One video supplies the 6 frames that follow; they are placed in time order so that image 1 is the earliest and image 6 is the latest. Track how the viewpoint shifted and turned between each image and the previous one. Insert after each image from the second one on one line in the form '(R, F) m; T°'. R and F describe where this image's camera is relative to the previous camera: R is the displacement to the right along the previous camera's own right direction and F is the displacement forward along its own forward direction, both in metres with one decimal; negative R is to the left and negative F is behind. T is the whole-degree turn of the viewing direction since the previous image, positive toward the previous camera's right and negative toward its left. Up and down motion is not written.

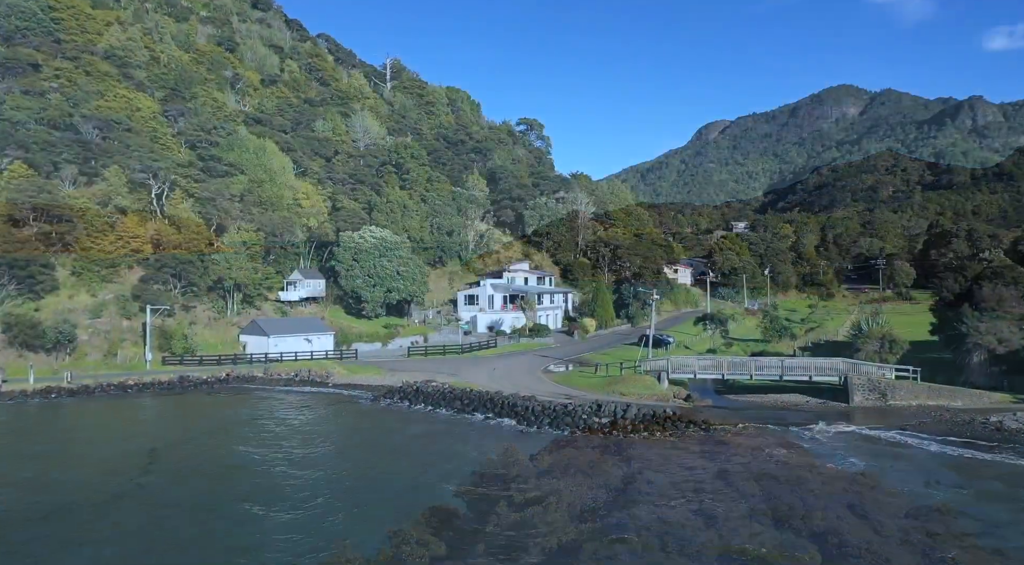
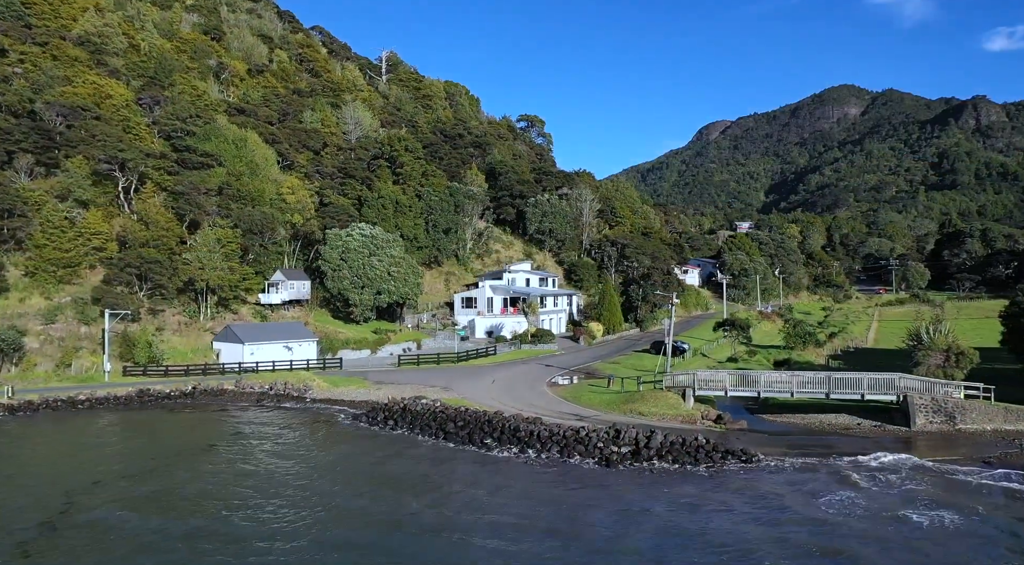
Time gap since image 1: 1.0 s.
(-0.1, +5.9) m; 0°
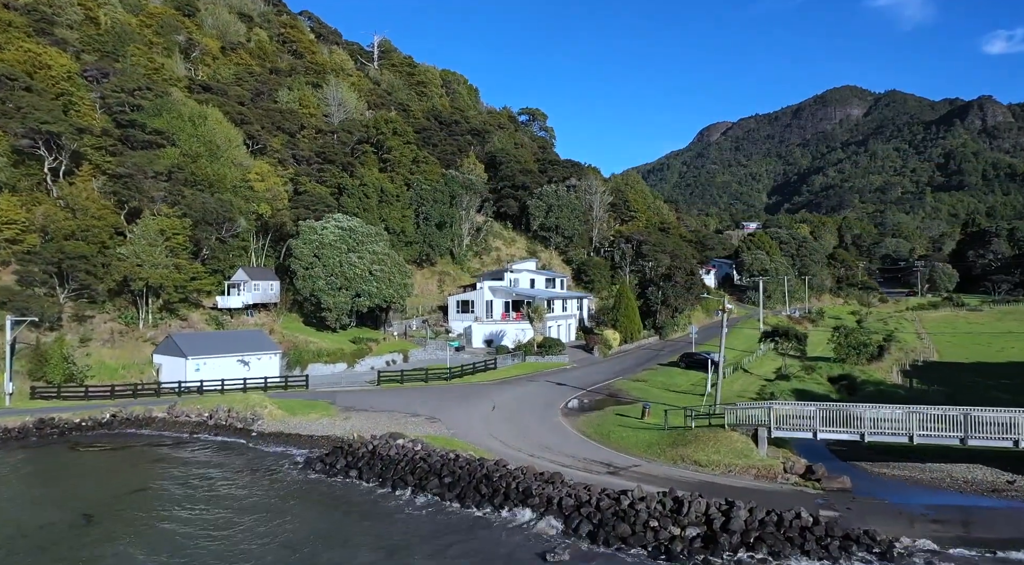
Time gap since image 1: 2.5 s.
(-0.3, +10.3) m; 0°
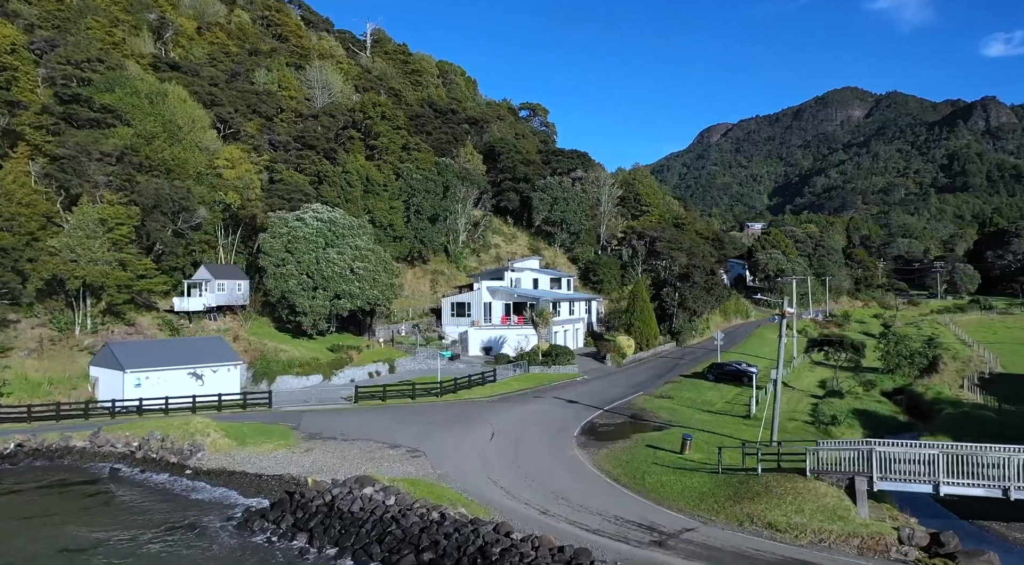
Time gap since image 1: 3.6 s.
(-0.2, +7.4) m; 0°
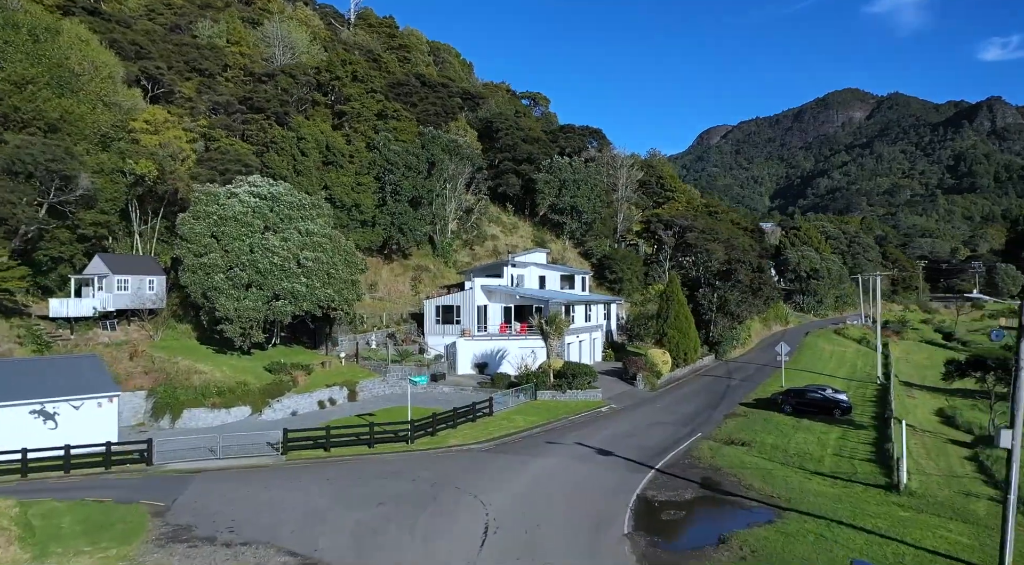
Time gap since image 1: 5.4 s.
(-0.2, +13.1) m; 0°
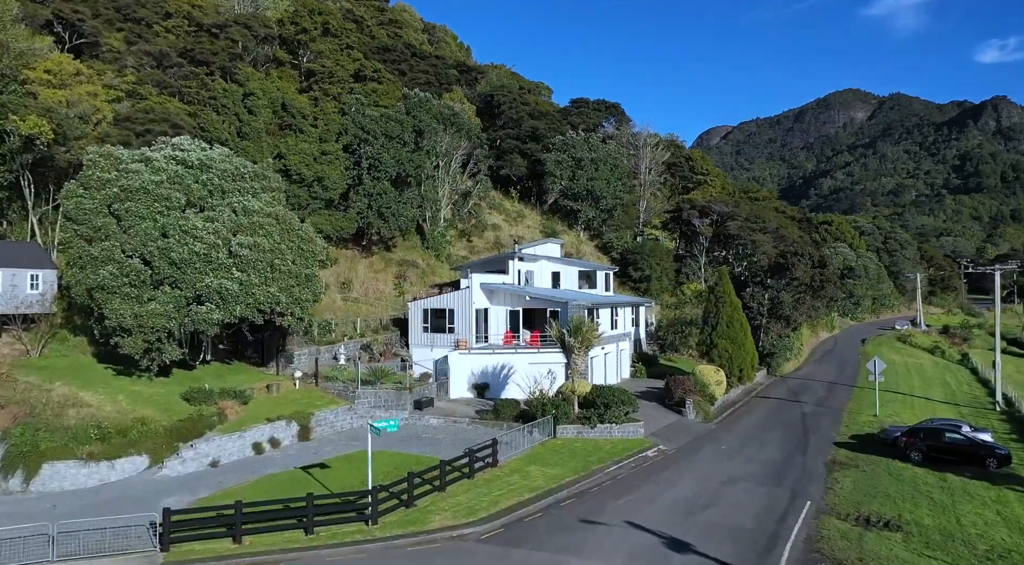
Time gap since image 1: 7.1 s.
(-0.5, +10.3) m; 0°
